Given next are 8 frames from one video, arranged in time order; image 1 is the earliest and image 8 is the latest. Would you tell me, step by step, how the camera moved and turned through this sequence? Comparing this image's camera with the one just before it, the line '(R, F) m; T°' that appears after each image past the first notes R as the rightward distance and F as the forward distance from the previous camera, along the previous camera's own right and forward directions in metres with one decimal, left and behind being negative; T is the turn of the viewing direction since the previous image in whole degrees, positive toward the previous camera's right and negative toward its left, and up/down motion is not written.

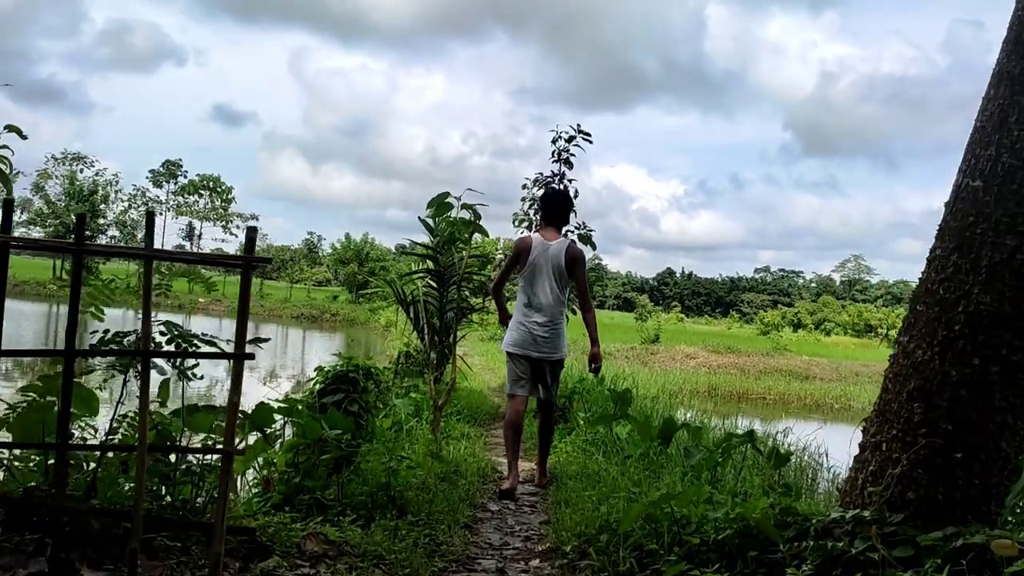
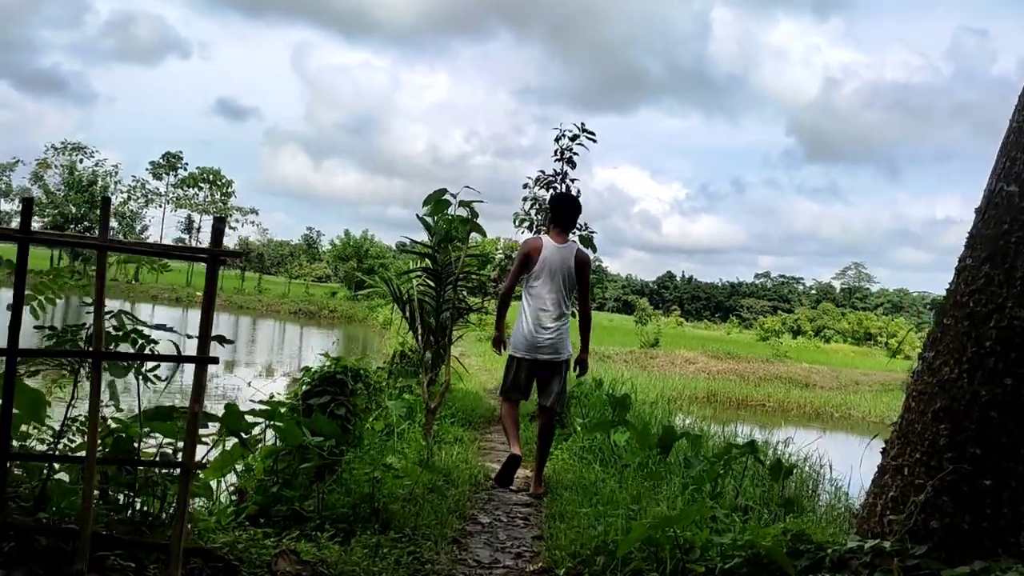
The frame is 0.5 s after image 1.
(0.0, +0.2) m; 0°
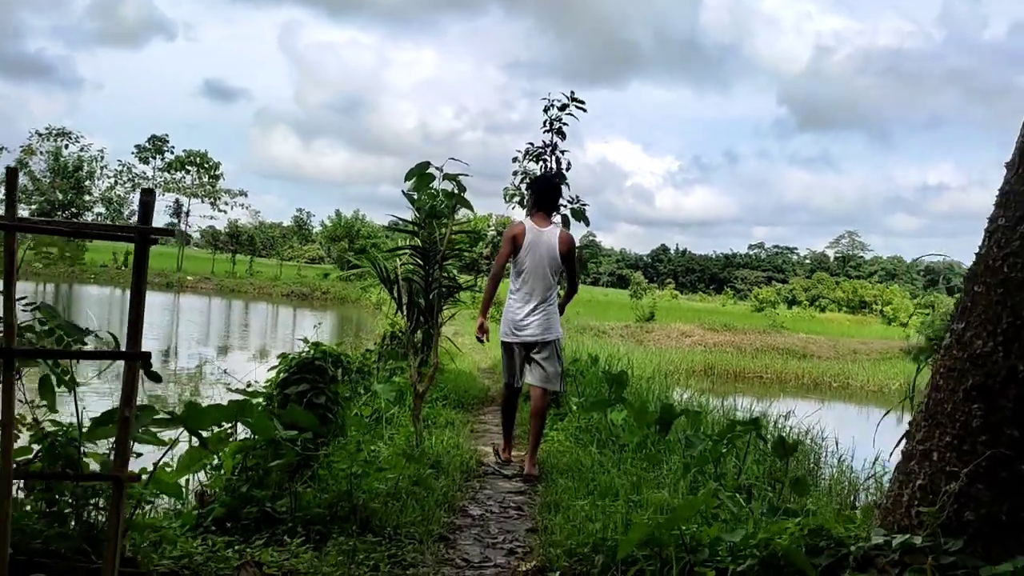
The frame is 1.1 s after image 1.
(0.0, +0.2) m; 0°
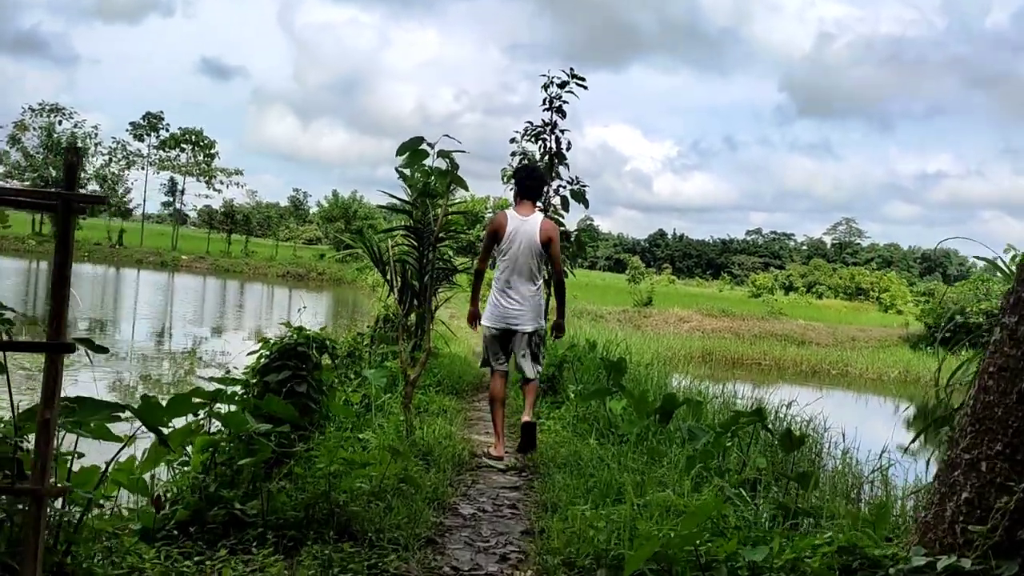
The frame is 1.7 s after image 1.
(0.0, +0.2) m; 0°
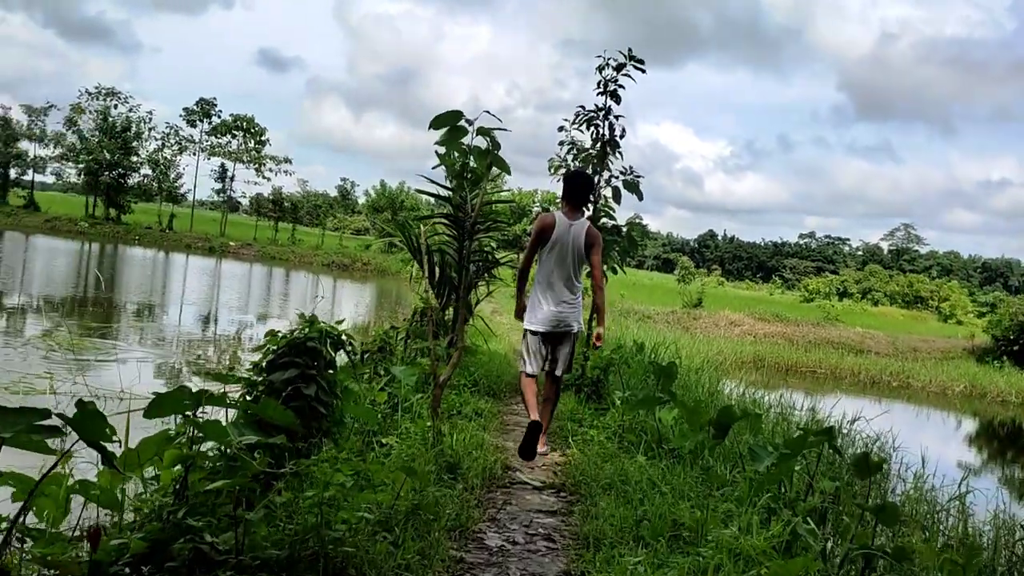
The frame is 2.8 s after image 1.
(0.0, +0.4) m; -4°
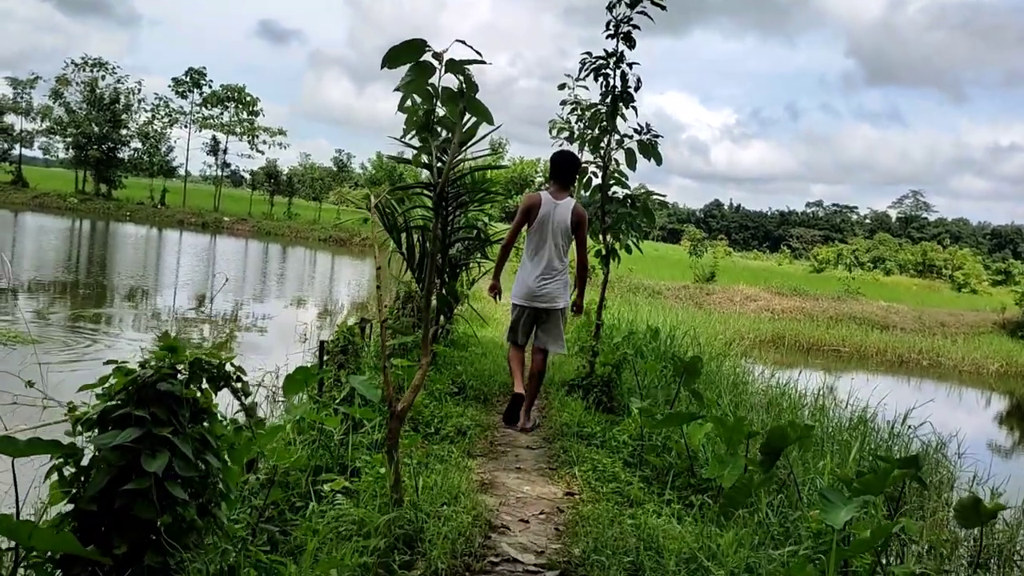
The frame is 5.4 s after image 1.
(+0.1, +0.9) m; -1°
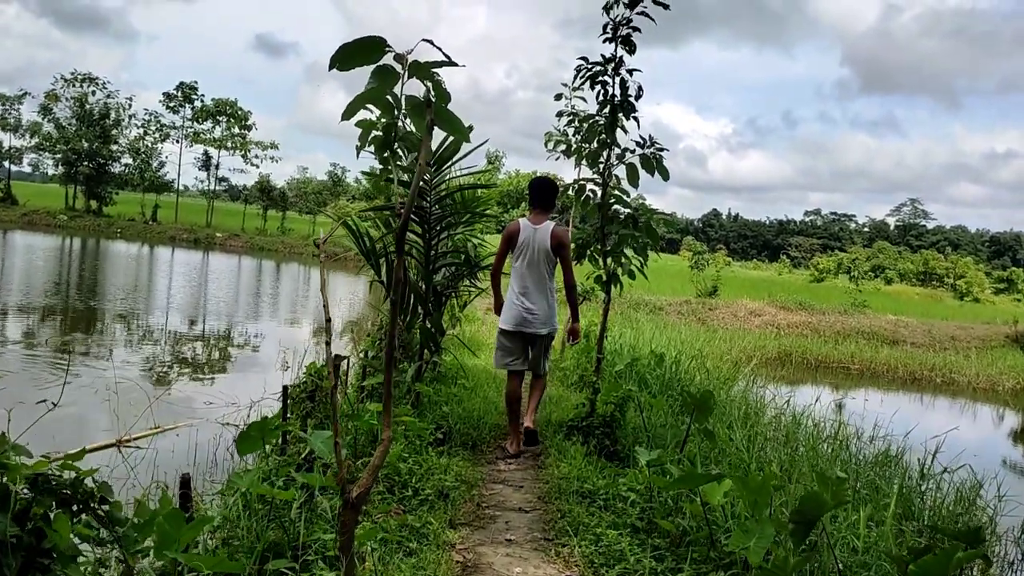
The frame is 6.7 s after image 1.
(+0.1, +0.5) m; 0°
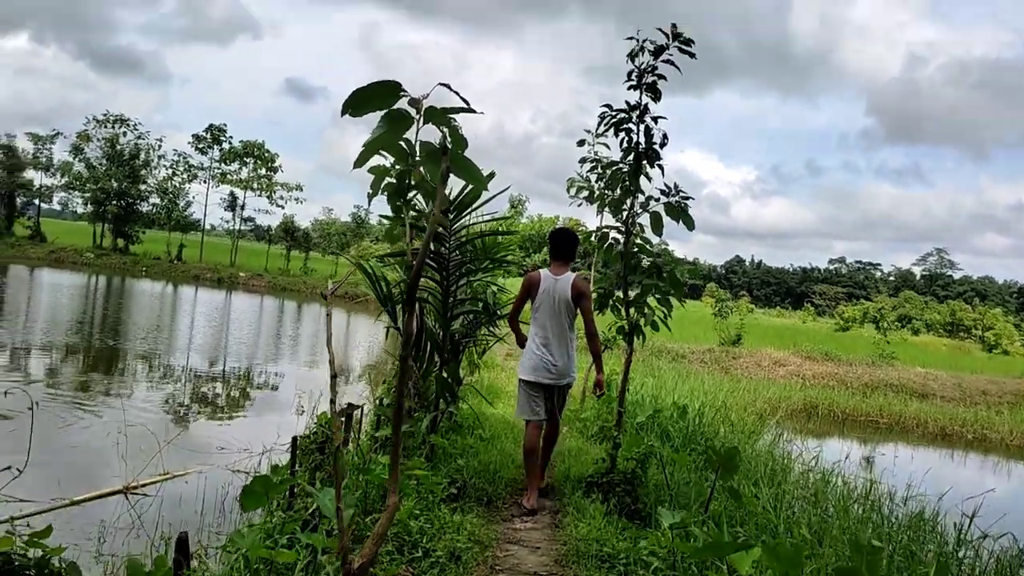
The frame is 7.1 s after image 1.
(0.0, +0.1) m; -2°
